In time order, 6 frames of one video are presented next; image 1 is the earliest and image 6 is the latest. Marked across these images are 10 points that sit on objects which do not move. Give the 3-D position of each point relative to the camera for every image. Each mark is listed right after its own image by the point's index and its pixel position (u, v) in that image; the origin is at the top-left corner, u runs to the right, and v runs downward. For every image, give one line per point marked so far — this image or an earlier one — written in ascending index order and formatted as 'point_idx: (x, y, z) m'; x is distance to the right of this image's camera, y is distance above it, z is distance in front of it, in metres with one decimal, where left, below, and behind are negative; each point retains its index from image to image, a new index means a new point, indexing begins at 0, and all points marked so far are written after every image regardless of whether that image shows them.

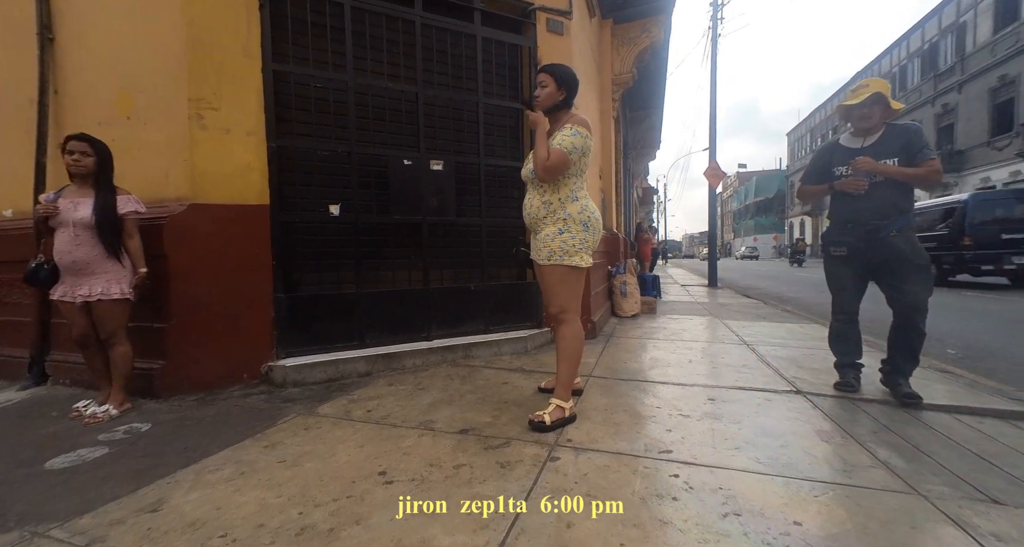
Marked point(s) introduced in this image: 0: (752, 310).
0: (+4.2, -0.6, +7.2) m
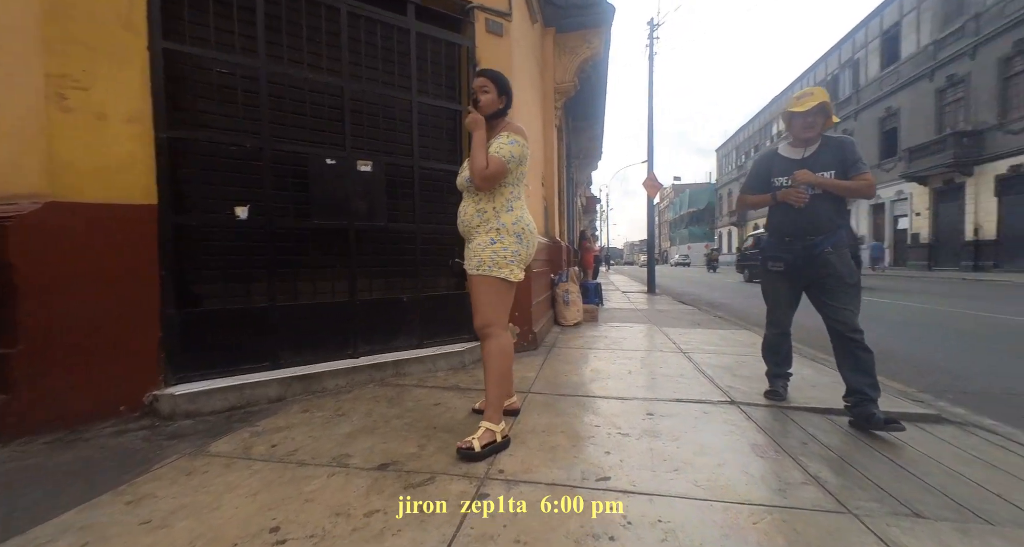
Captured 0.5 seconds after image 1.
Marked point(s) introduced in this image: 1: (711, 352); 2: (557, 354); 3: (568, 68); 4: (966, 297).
0: (+3.2, -0.8, +7.5) m
1: (+2.2, -0.9, +4.5) m
2: (+0.5, -0.9, +4.4) m
3: (+1.0, +3.6, +7.1) m
4: (+11.8, -0.7, +10.8) m
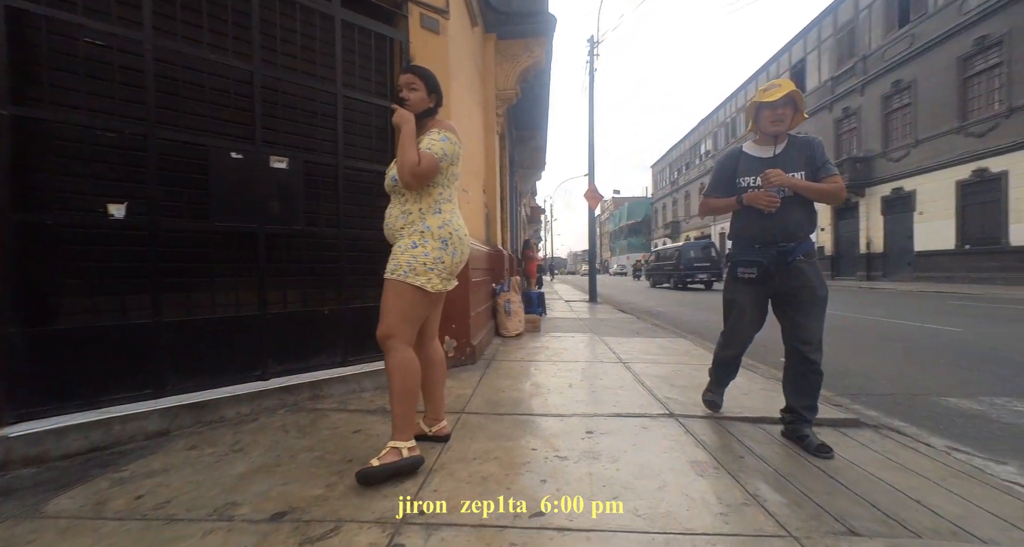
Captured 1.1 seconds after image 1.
0: (+2.1, -1.0, +7.6) m
1: (+1.5, -1.0, +4.5) m
2: (-0.2, -1.0, +4.2) m
3: (0.0, +3.4, +7.0) m
4: (+10.2, -0.9, +12.0) m
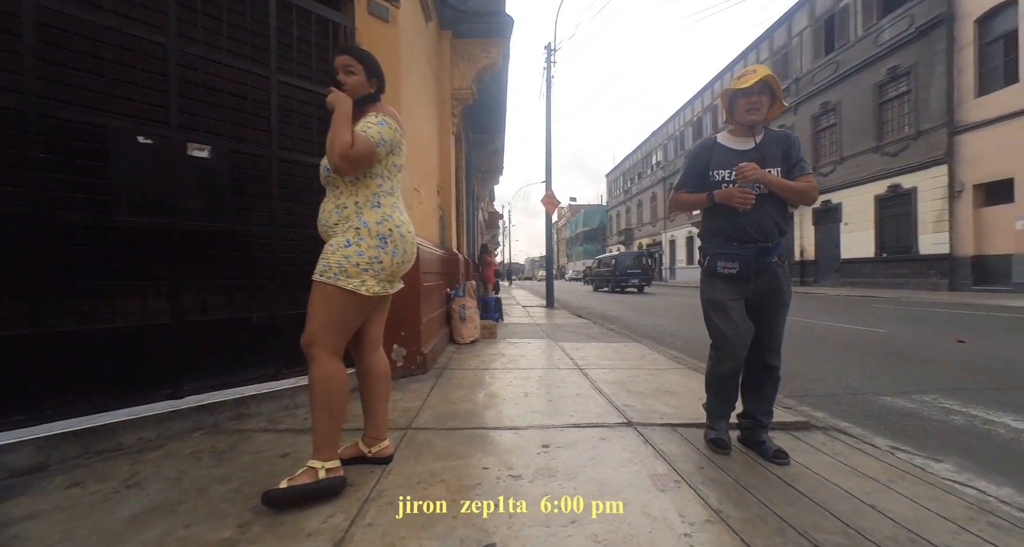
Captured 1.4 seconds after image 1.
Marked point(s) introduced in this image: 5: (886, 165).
0: (+1.3, -1.0, +7.6) m
1: (+1.0, -1.0, +4.4) m
2: (-0.6, -1.0, +4.0) m
3: (-0.8, +3.3, +6.9) m
4: (+8.9, -1.1, +12.8) m
5: (+17.0, +4.9, +18.8) m
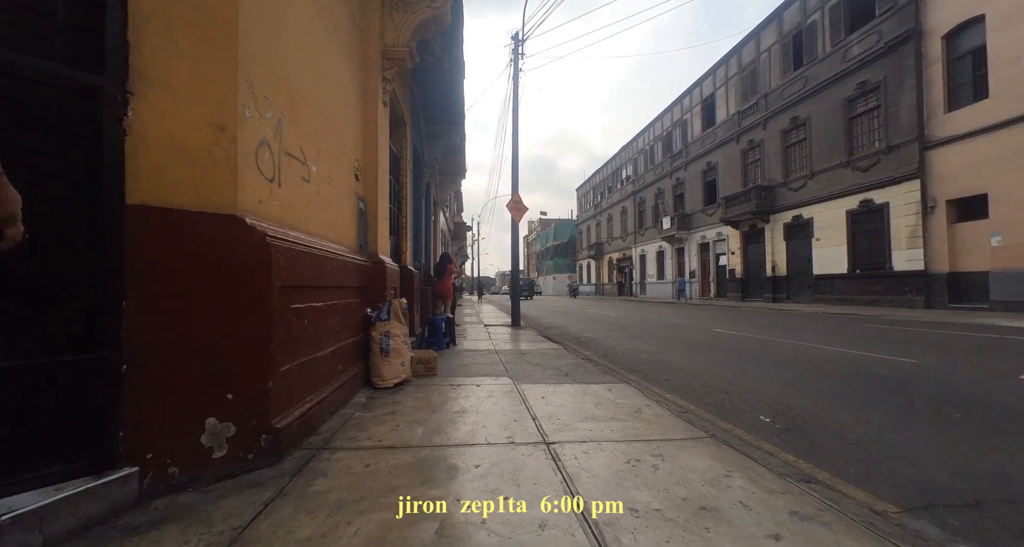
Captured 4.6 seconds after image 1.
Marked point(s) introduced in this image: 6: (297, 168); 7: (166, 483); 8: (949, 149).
0: (+0.6, -1.3, +5.9) m
1: (+0.5, -1.1, +2.8) m
2: (-1.1, -1.1, +2.3) m
3: (-1.4, +3.1, +5.3) m
4: (+7.8, -1.6, +11.7) m
5: (+15.4, +4.2, +18.5) m
6: (-1.6, +0.8, +3.1) m
7: (-1.7, -1.0, +2.0) m
8: (+16.0, +4.5, +15.0) m
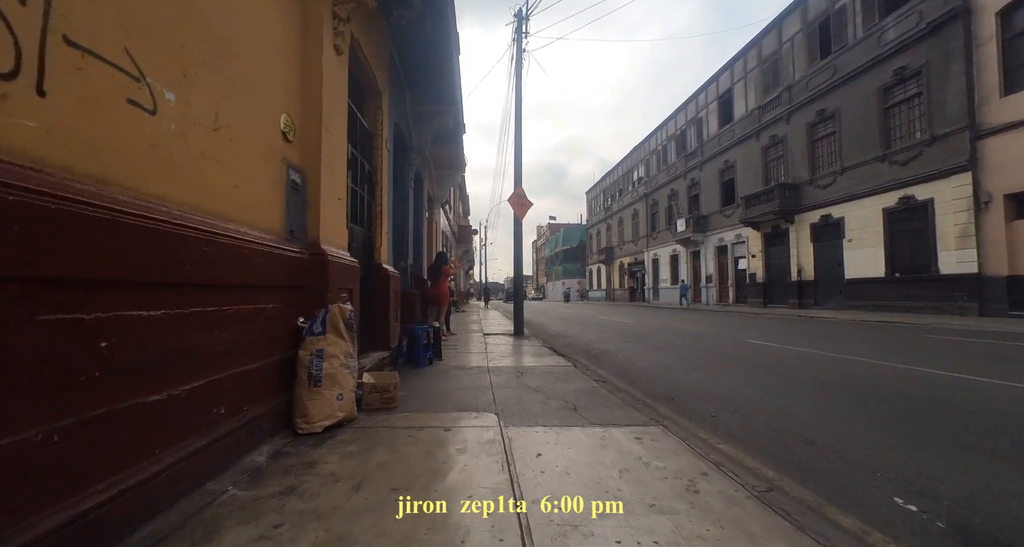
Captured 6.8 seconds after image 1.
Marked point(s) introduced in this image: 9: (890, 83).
0: (+0.5, -1.2, +4.6) m
1: (+0.4, -1.1, +1.5) m
2: (-1.2, -1.0, +0.9) m
3: (-1.5, +3.2, +4.0) m
4: (+7.9, -1.6, +10.2) m
5: (+15.6, +4.0, +16.8) m
6: (-1.7, +0.8, +1.8) m
7: (-1.8, -0.9, +0.7) m
8: (+16.1, +4.4, +13.4) m
9: (+15.7, +7.9, +17.0) m
